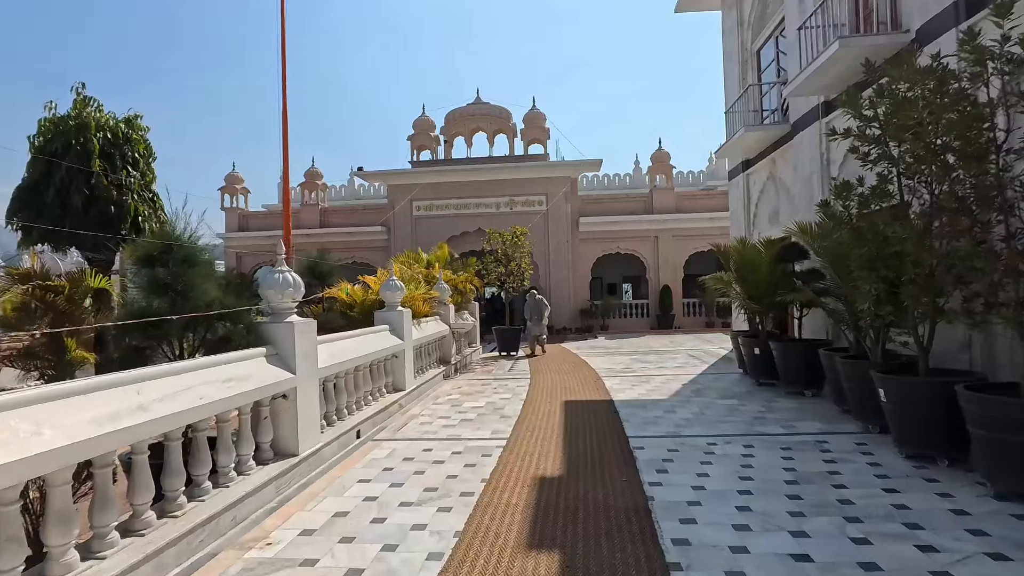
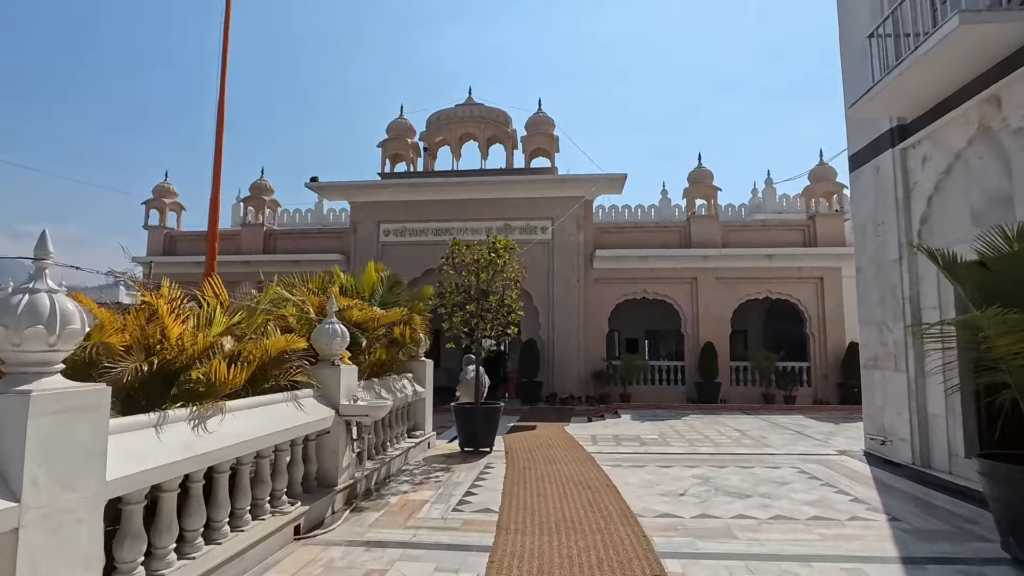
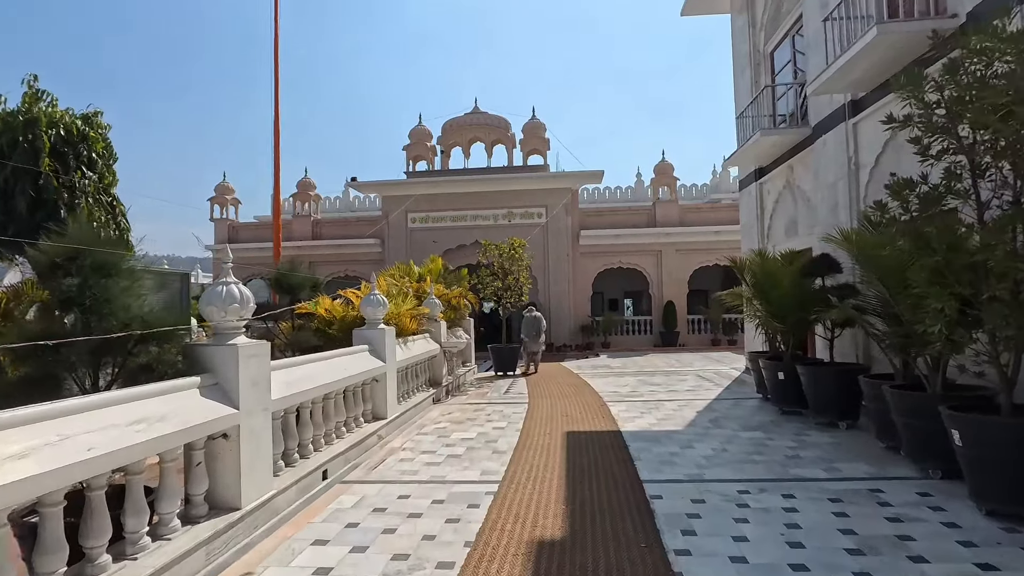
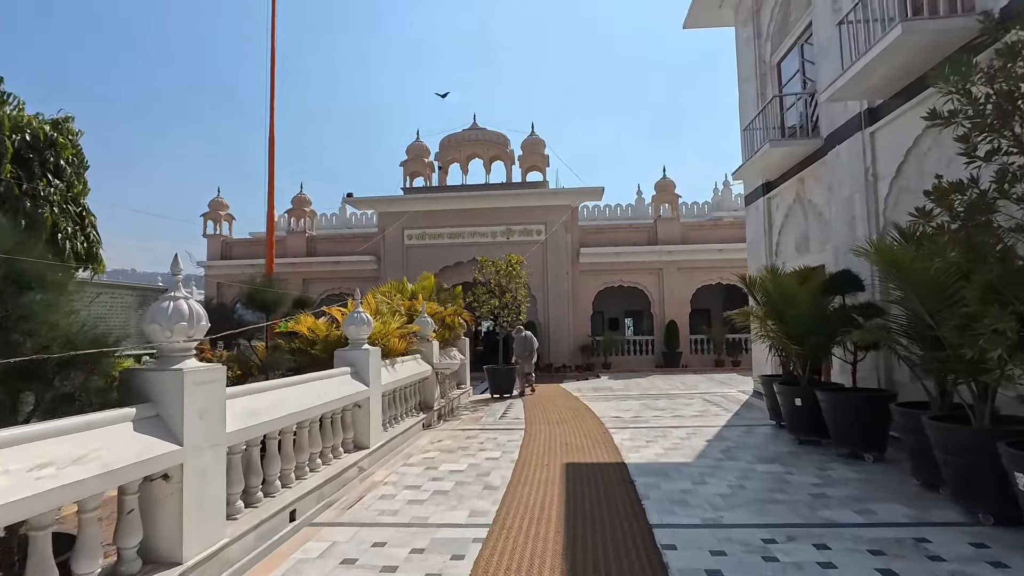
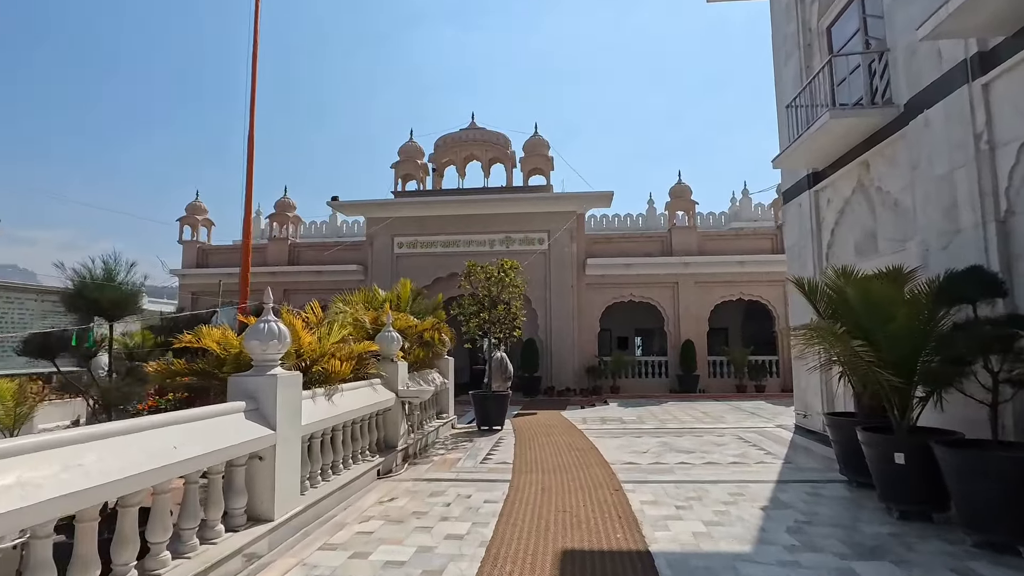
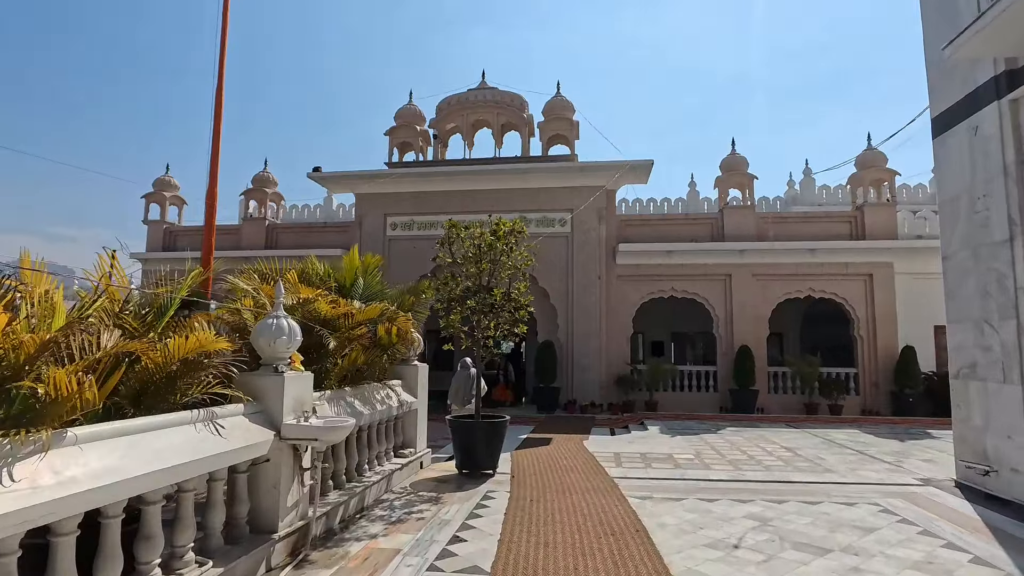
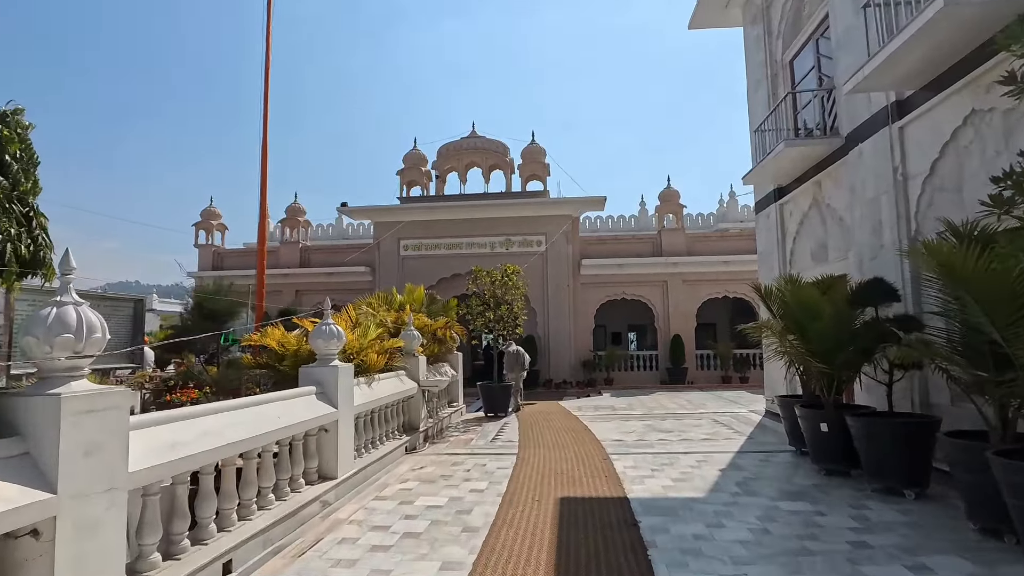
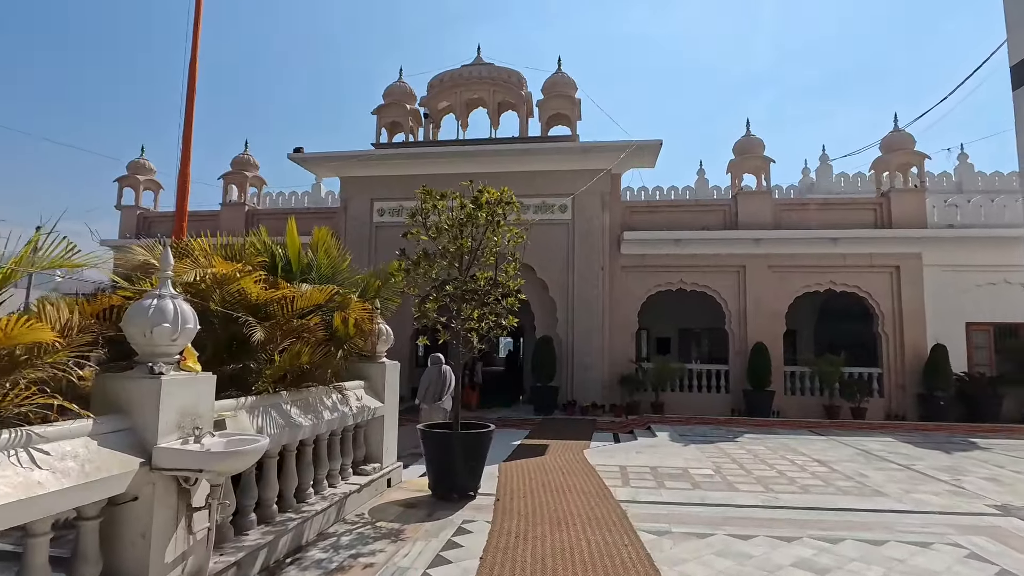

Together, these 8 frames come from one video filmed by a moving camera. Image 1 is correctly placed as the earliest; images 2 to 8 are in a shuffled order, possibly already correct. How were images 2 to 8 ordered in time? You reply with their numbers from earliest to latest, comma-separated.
3, 4, 7, 5, 2, 6, 8
